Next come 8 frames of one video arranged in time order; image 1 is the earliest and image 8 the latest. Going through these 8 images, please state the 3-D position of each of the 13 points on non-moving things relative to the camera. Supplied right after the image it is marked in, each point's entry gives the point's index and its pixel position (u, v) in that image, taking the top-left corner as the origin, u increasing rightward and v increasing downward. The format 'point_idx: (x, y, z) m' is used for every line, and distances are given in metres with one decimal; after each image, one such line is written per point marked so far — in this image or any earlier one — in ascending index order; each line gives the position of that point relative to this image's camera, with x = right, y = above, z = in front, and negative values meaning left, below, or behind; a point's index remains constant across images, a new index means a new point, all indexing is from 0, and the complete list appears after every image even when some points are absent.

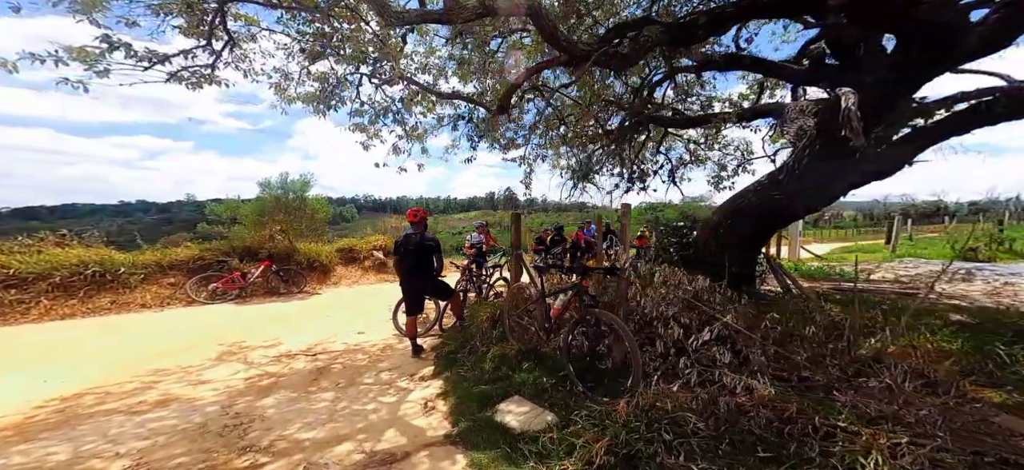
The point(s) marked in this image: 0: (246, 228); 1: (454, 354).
0: (-6.7, +0.2, +9.3) m
1: (-0.5, -1.2, +3.7) m
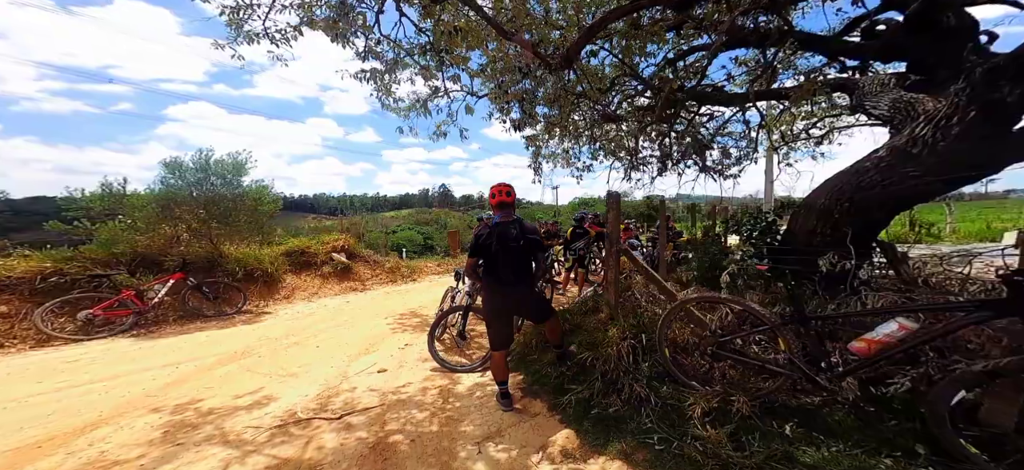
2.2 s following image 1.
0: (-6.6, +0.1, +6.7) m
1: (+0.6, -1.1, +2.4) m
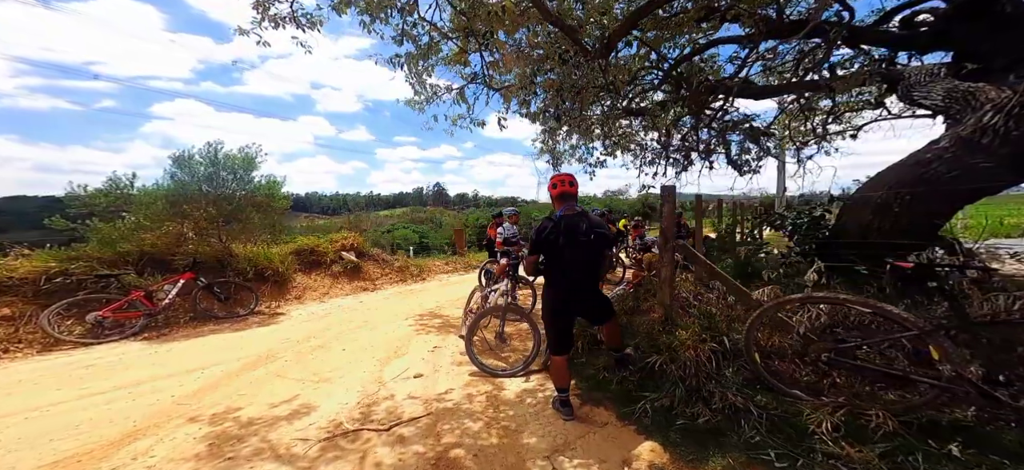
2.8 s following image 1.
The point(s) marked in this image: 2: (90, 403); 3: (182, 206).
0: (-6.2, +0.2, +6.4) m
1: (+1.0, -1.1, +2.2) m
2: (-3.7, -1.5, +3.3) m
3: (-5.8, +0.5, +6.6) m
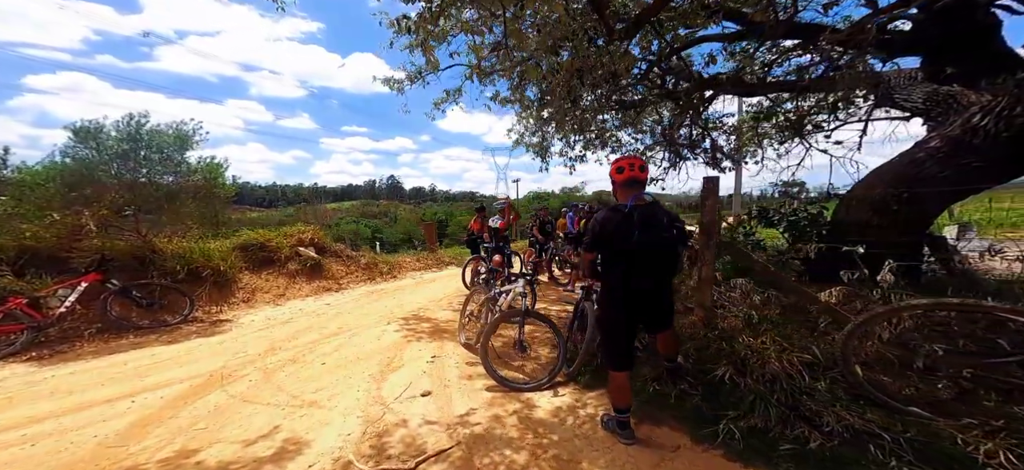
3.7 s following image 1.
0: (-6.2, +0.3, +5.2) m
1: (+1.4, -1.0, +1.9) m
2: (-3.4, -1.4, +2.4) m
3: (-5.9, +0.7, +5.4) m
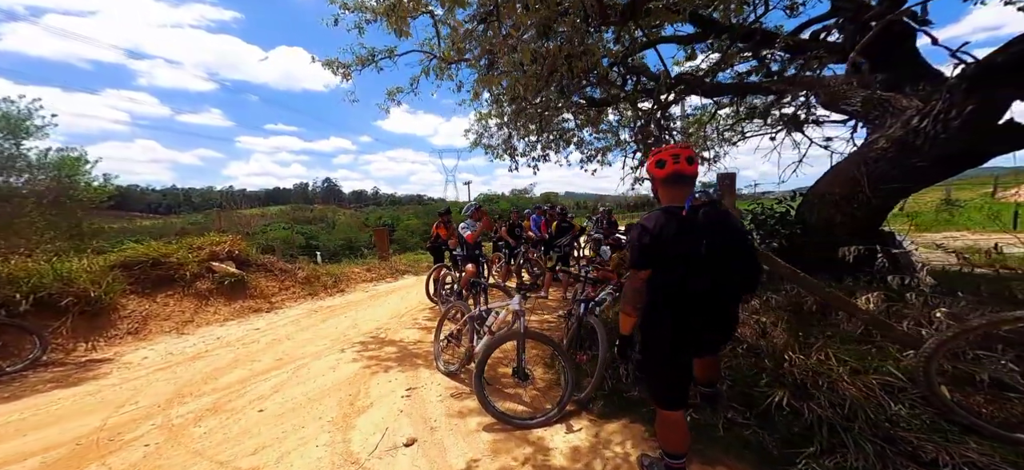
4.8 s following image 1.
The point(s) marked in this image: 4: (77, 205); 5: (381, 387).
0: (-6.4, +0.1, +3.8) m
1: (+1.6, -1.0, +1.5) m
2: (-3.2, -1.5, +1.4) m
3: (-6.2, +0.5, +4.0) m
4: (-5.6, +0.4, +5.4) m
5: (-1.2, -1.4, +3.5) m
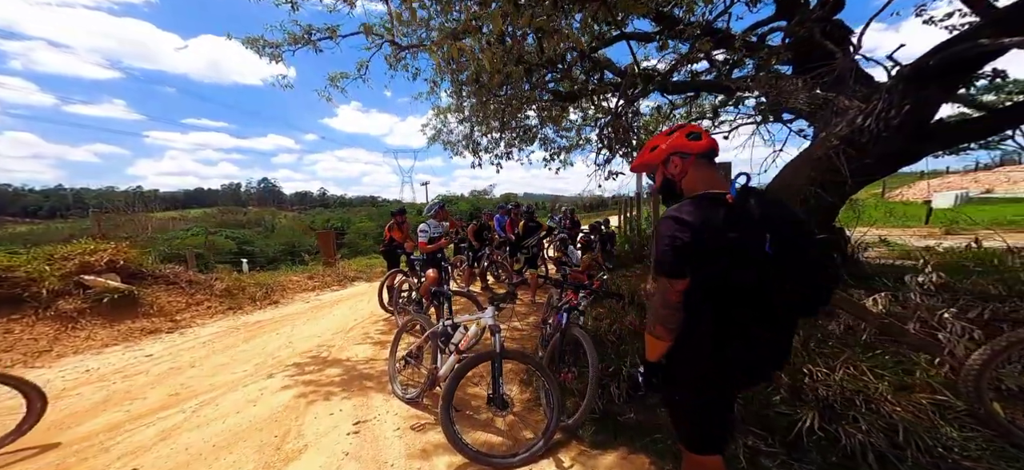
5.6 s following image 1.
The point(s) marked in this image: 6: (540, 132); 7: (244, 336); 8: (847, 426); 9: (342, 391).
0: (-6.7, 0.0, +2.6) m
1: (+1.6, -1.0, +1.2) m
2: (-3.2, -1.6, +0.6) m
3: (-6.4, +0.3, +2.9) m
4: (-6.1, +0.3, +4.3) m
5: (-1.4, -1.4, +2.9) m
6: (+0.7, +2.5, +9.2) m
7: (-3.4, -1.3, +5.1) m
8: (+1.5, -0.9, +1.7) m
9: (-1.5, -1.4, +3.3) m
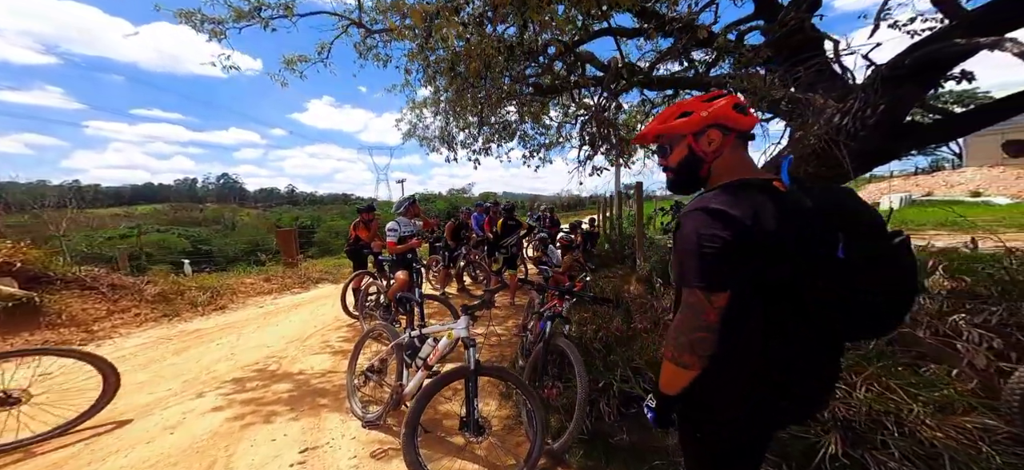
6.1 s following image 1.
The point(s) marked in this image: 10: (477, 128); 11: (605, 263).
0: (-6.8, 0.0, +1.9) m
1: (+1.6, -1.0, +1.0) m
2: (-3.2, -1.5, +0.1) m
3: (-6.6, +0.4, +2.2) m
4: (-6.3, +0.4, +3.6) m
5: (-1.5, -1.4, +2.5) m
6: (+0.2, +2.5, +8.9) m
7: (-3.7, -1.3, +4.6) m
8: (+1.4, -0.8, +1.5) m
9: (-1.6, -1.3, +2.9) m
10: (-0.7, +2.4, +8.5) m
11: (+1.7, -0.5, +6.9) m
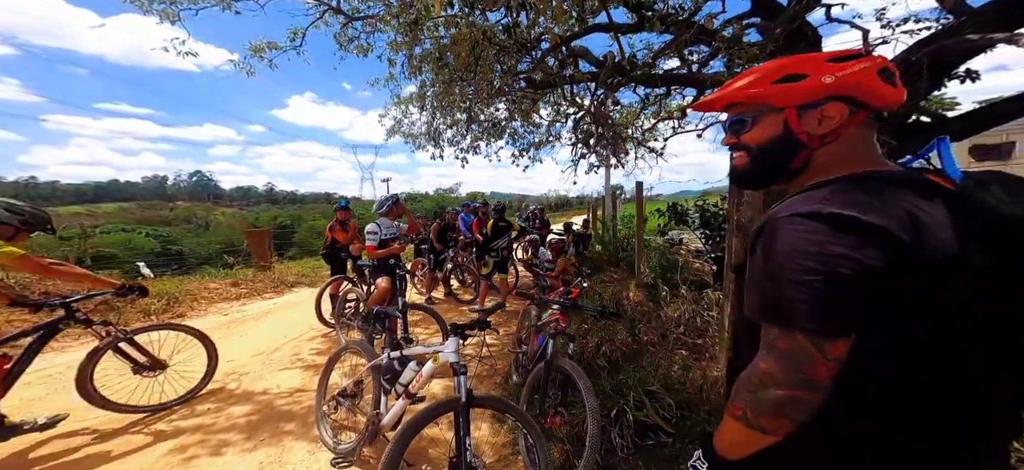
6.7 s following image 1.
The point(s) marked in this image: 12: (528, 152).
0: (-6.8, 0.0, +1.3) m
1: (+1.6, -1.0, +0.7) m
2: (-3.2, -1.6, -0.3) m
3: (-6.6, +0.4, +1.6) m
4: (-6.3, +0.4, +3.1) m
5: (-1.6, -1.4, +2.1) m
6: (0.0, +2.5, +8.6) m
7: (-3.8, -1.3, +4.2) m
8: (+1.4, -0.9, +1.2) m
9: (-1.7, -1.4, +2.5) m
10: (-0.9, +2.4, +8.1) m
11: (+1.5, -0.5, +6.6) m
12: (+0.4, +2.0, +9.1) m
